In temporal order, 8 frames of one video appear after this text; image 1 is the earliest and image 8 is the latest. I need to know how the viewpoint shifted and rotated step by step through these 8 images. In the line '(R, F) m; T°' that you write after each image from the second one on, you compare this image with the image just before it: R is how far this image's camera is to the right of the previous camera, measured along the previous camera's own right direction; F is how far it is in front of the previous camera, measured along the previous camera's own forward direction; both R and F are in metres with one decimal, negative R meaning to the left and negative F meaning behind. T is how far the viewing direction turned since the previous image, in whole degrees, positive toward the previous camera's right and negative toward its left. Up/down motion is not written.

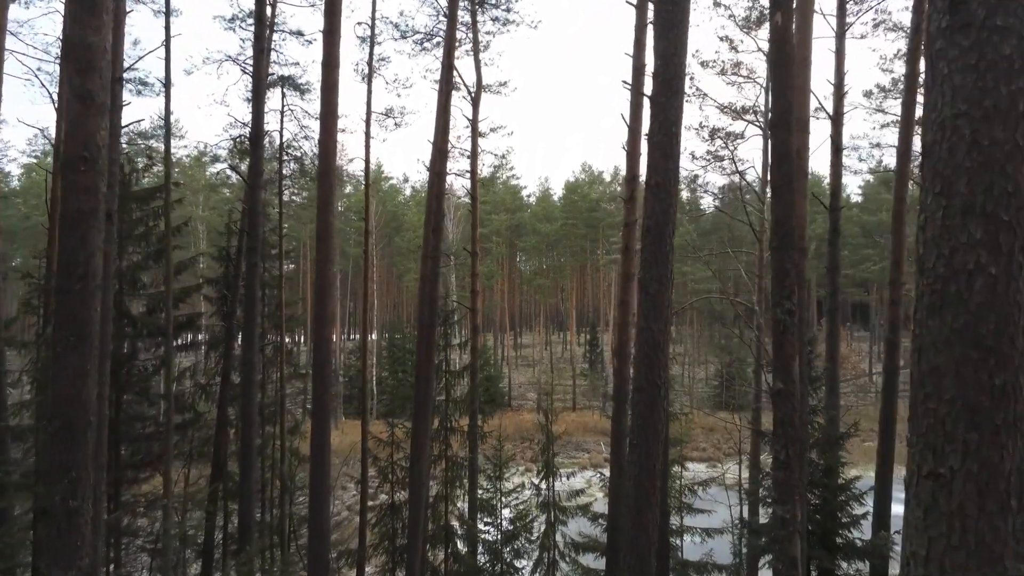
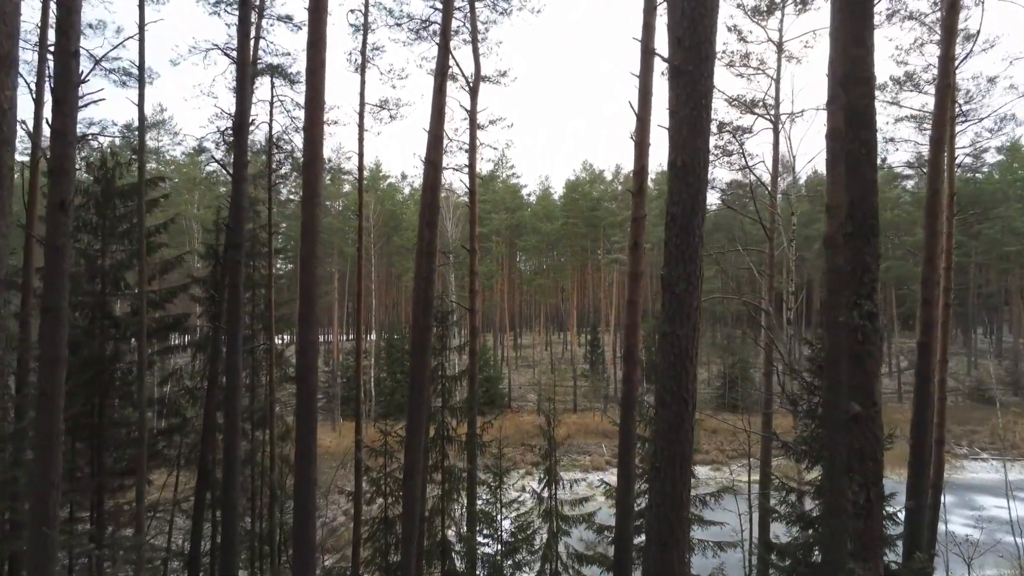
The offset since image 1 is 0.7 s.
(0.0, +0.5) m; 0°
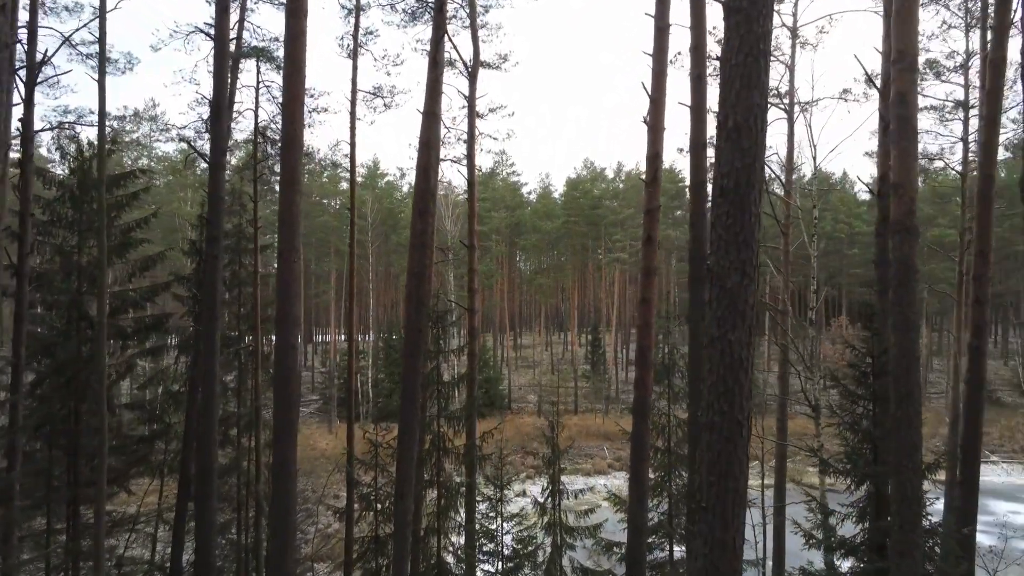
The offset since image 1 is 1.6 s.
(0.0, +0.7) m; 0°
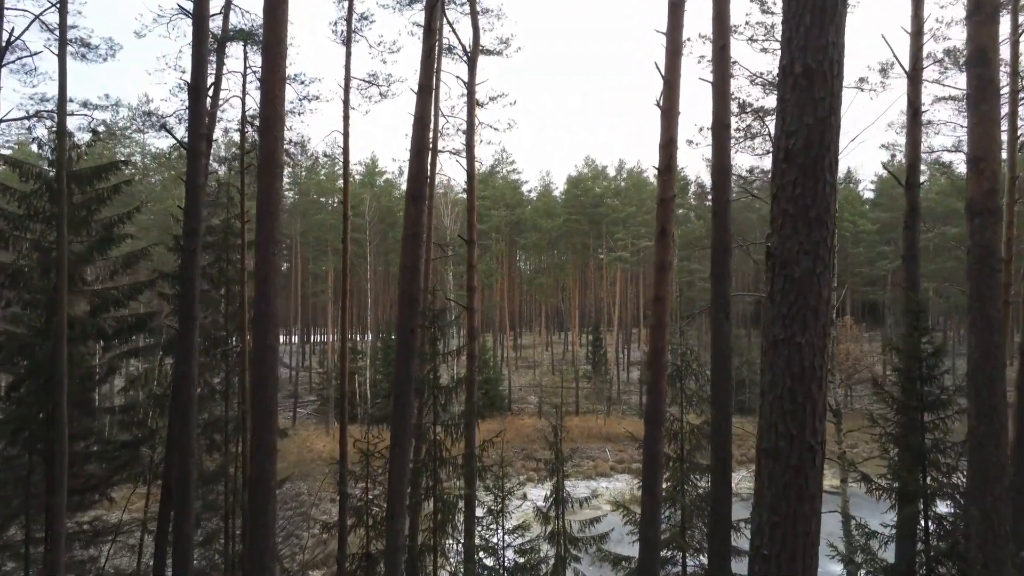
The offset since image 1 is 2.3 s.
(0.0, +0.5) m; 0°
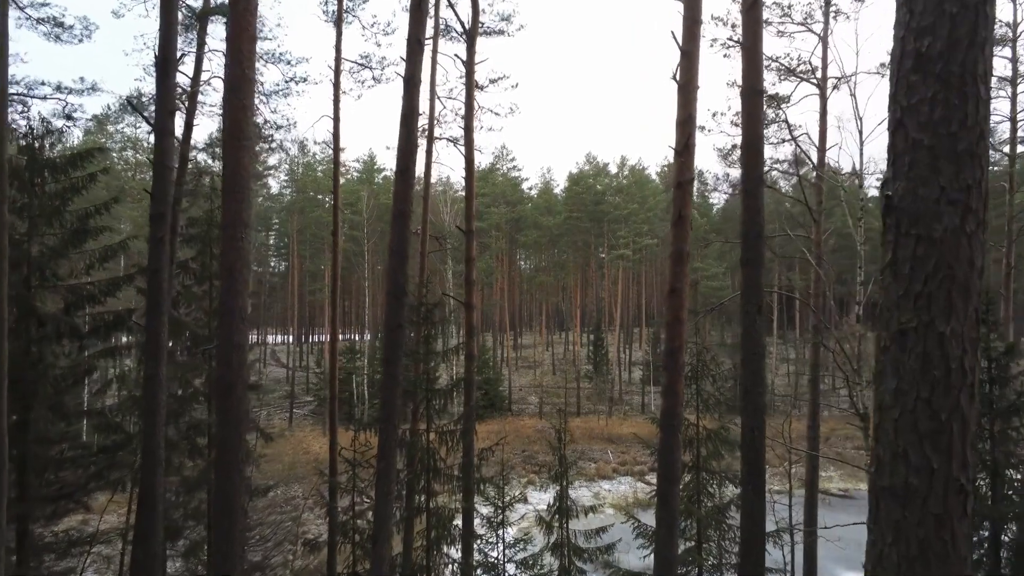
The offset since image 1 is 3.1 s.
(0.0, +0.6) m; 0°
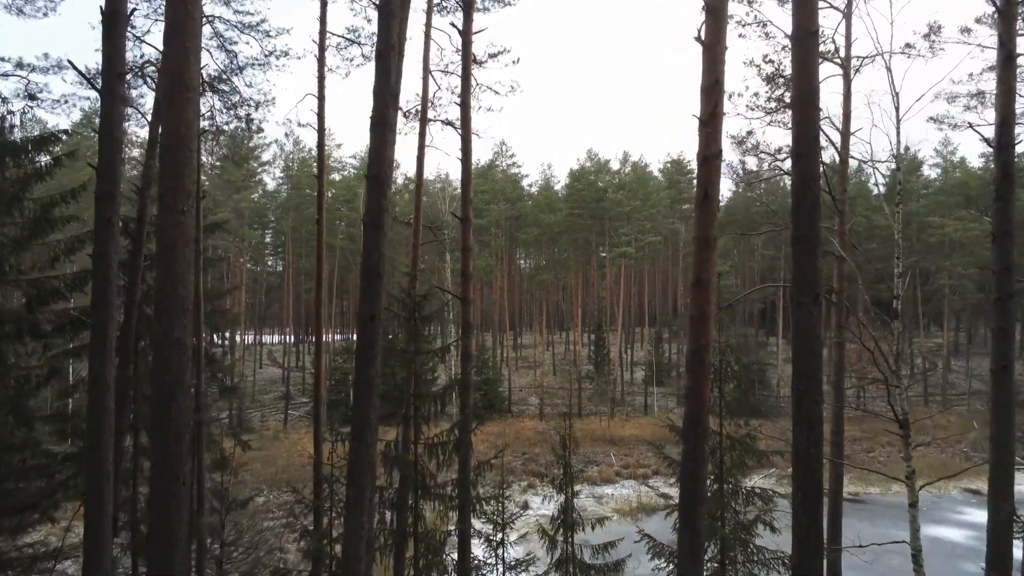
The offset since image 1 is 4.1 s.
(0.0, +0.8) m; 0°
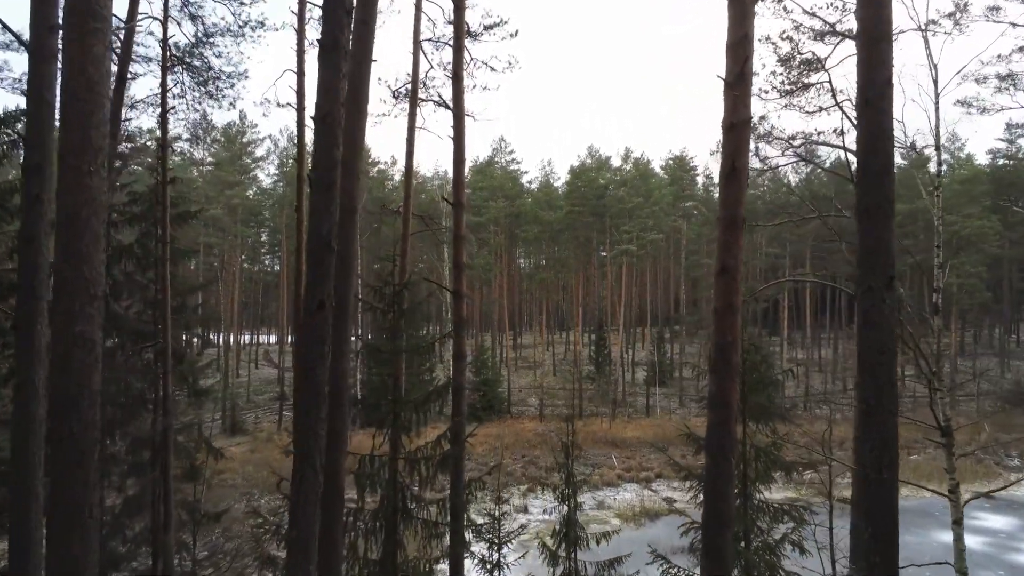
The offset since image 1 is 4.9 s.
(0.0, +0.7) m; 0°
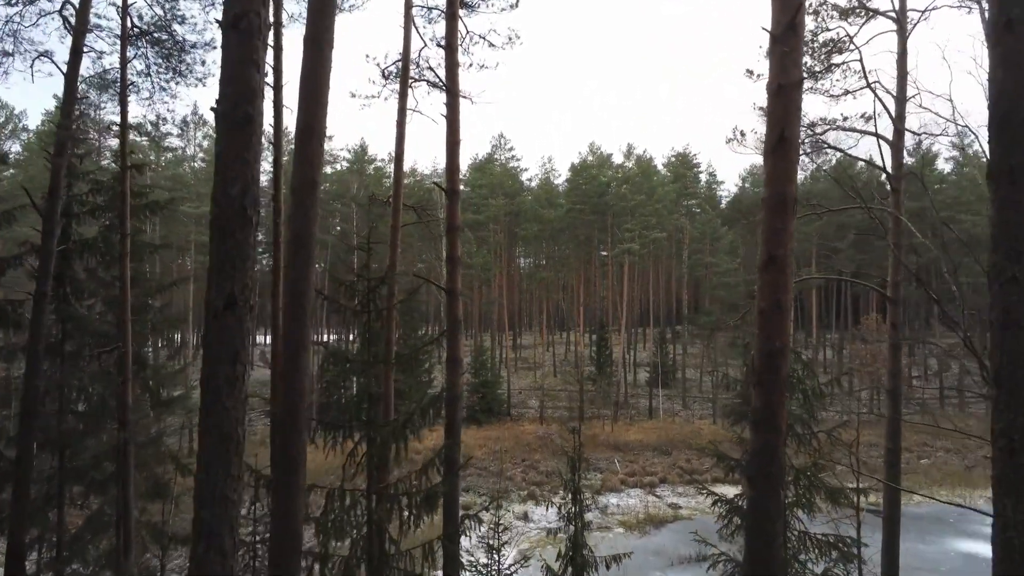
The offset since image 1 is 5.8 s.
(0.0, +0.8) m; 0°
